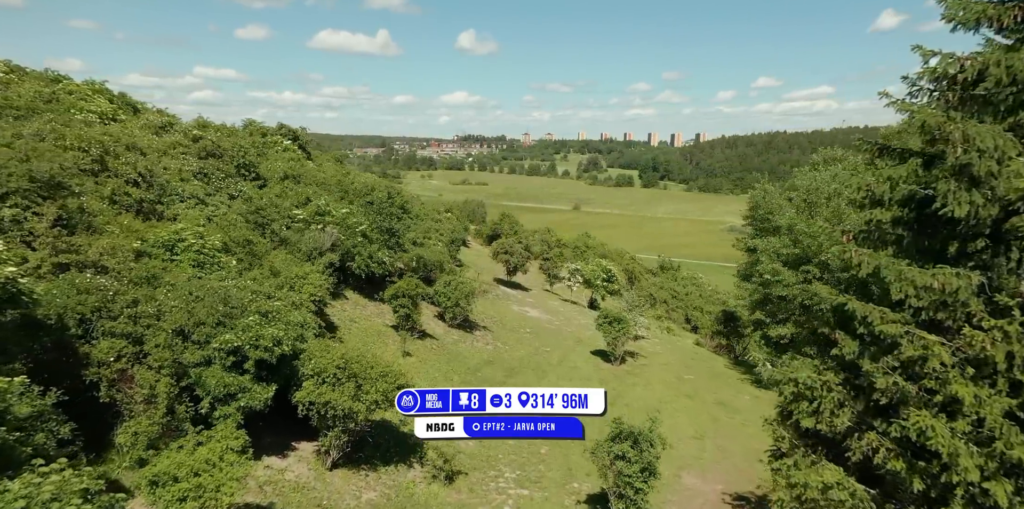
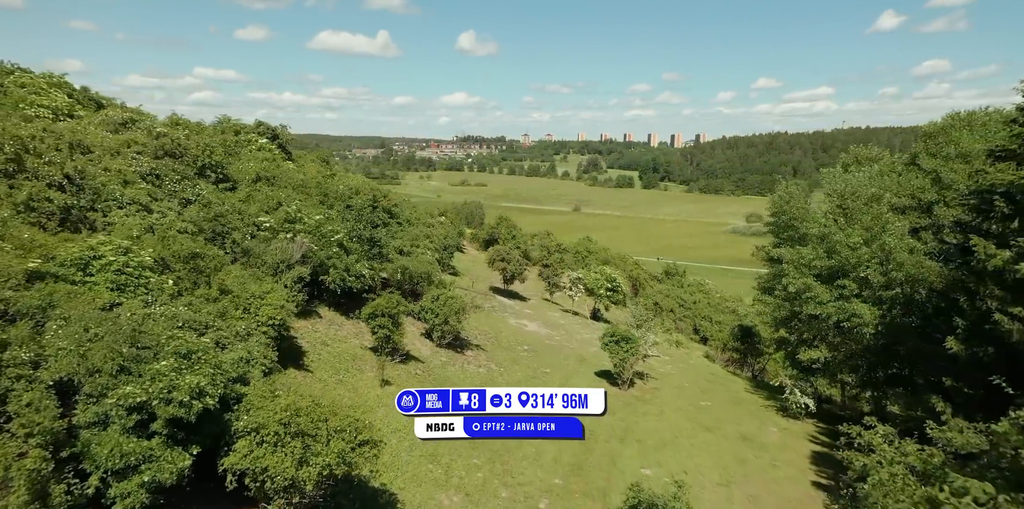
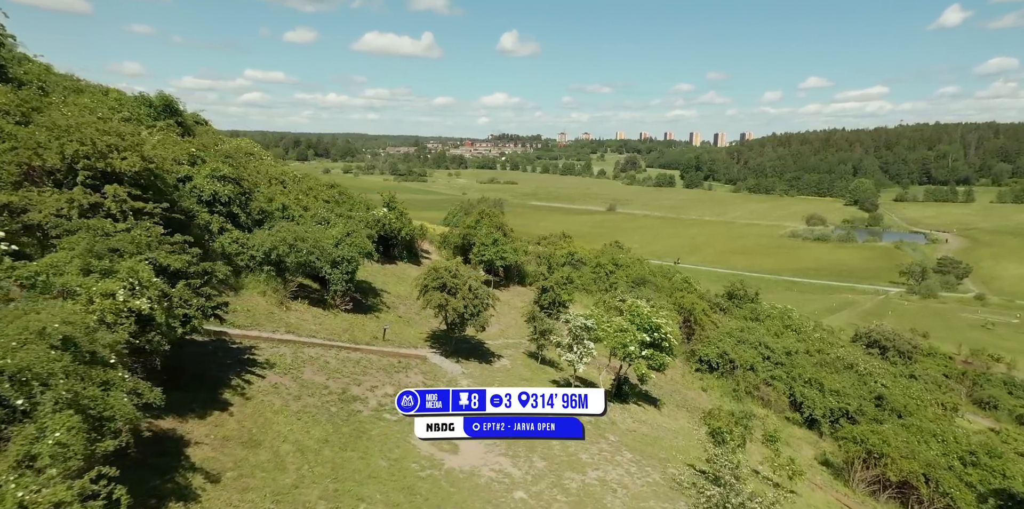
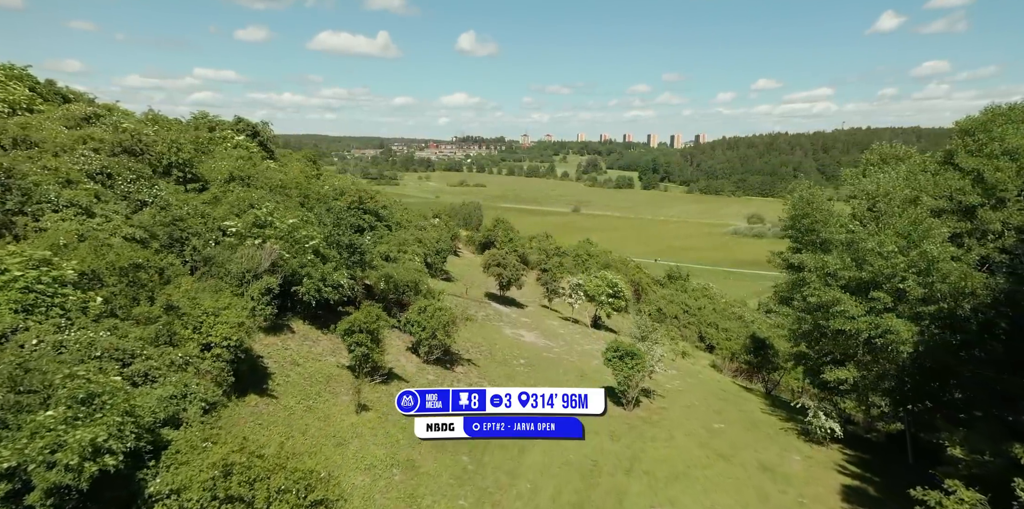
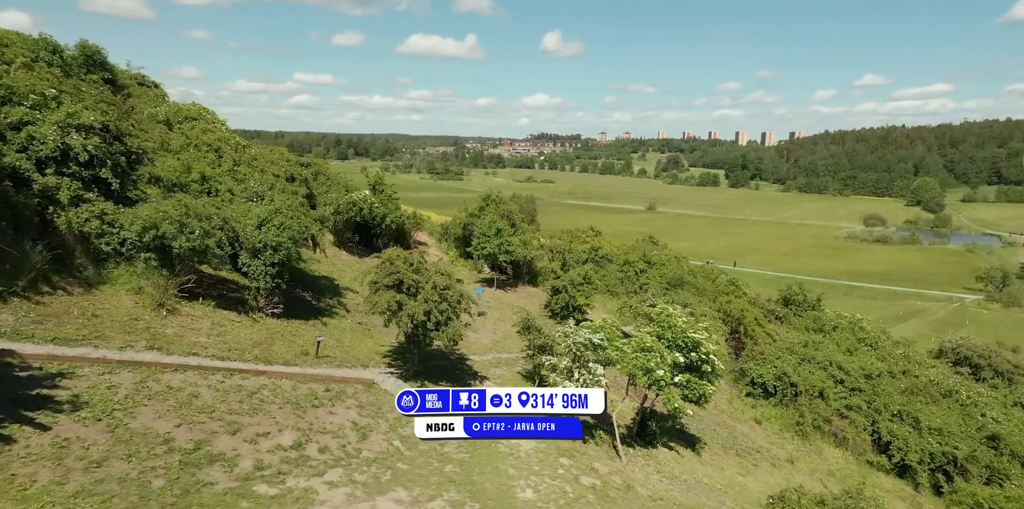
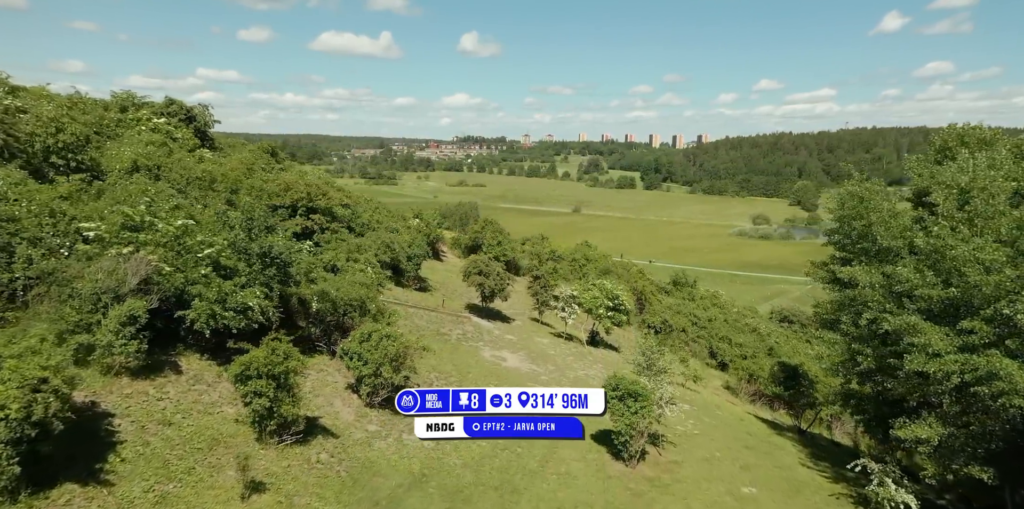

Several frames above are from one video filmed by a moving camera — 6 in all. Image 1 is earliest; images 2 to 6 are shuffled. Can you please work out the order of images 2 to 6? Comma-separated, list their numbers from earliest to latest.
2, 4, 6, 3, 5
